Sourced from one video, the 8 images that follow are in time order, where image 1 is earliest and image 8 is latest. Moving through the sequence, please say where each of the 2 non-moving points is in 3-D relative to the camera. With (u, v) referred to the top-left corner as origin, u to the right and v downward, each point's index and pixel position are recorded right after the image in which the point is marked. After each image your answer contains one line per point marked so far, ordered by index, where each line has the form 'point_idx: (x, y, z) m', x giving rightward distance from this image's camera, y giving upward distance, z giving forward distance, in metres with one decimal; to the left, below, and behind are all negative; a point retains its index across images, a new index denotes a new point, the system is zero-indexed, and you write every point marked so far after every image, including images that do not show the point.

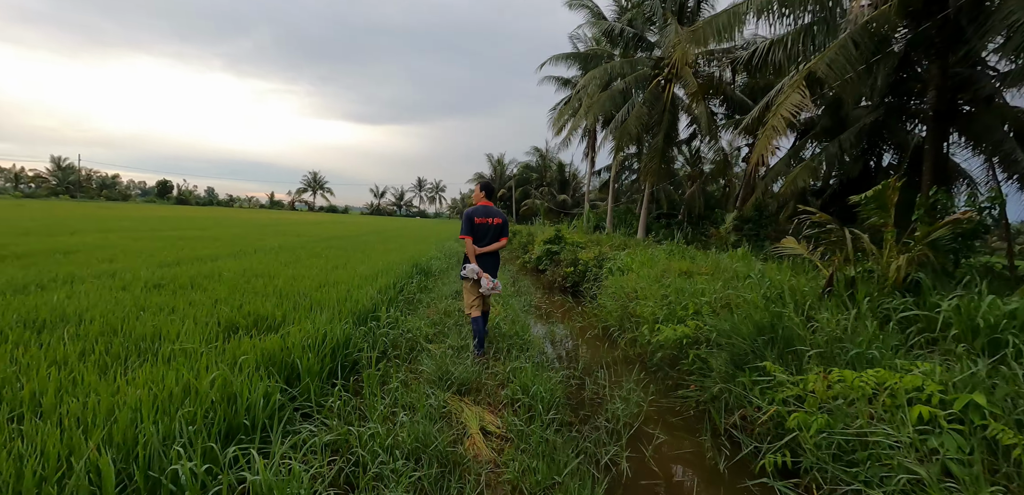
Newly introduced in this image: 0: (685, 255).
0: (+3.2, -0.1, +7.6) m
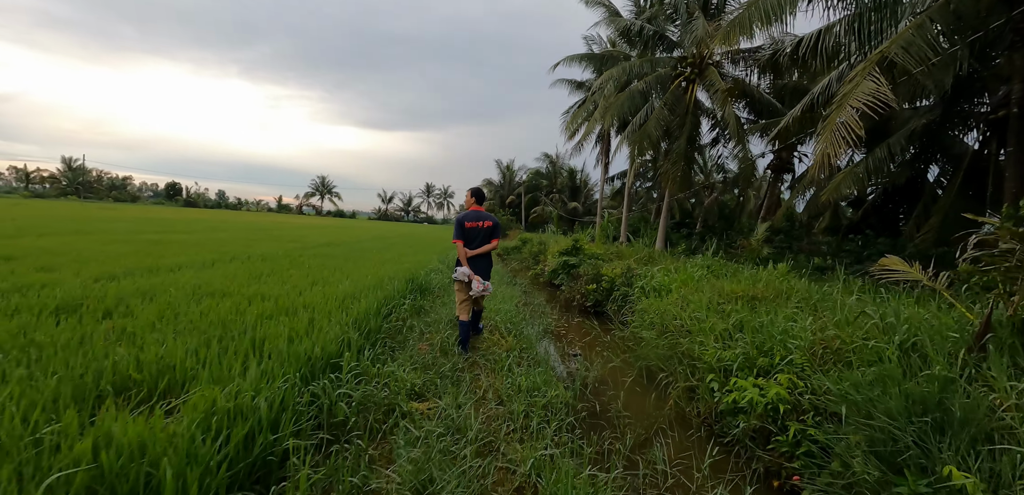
0: (+3.4, -0.4, +6.4) m
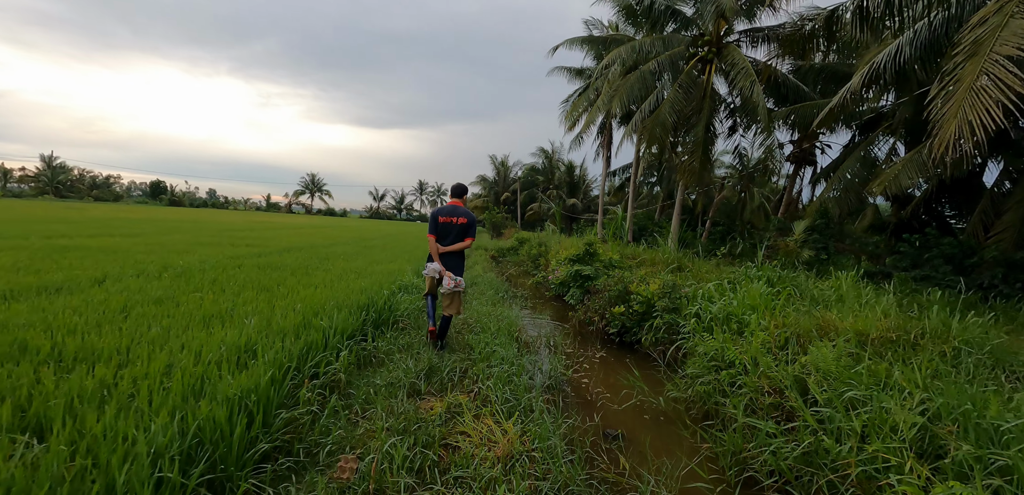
0: (+3.3, -0.5, +4.7) m
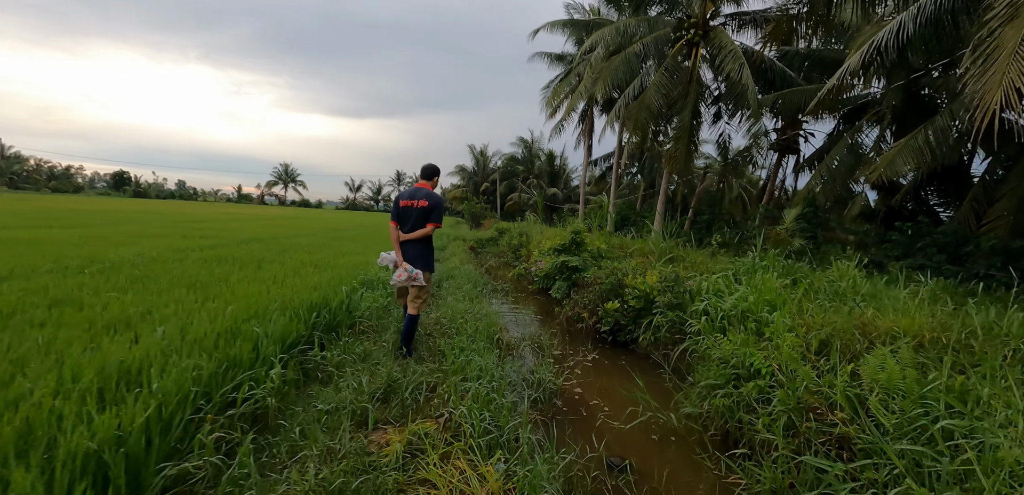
0: (+3.1, -0.4, +4.3) m
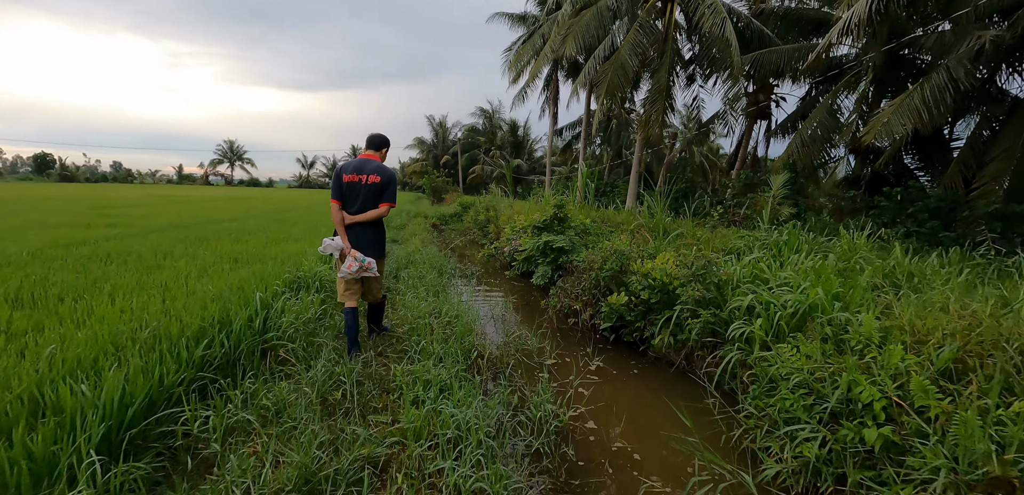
0: (+2.9, -0.1, +3.6) m
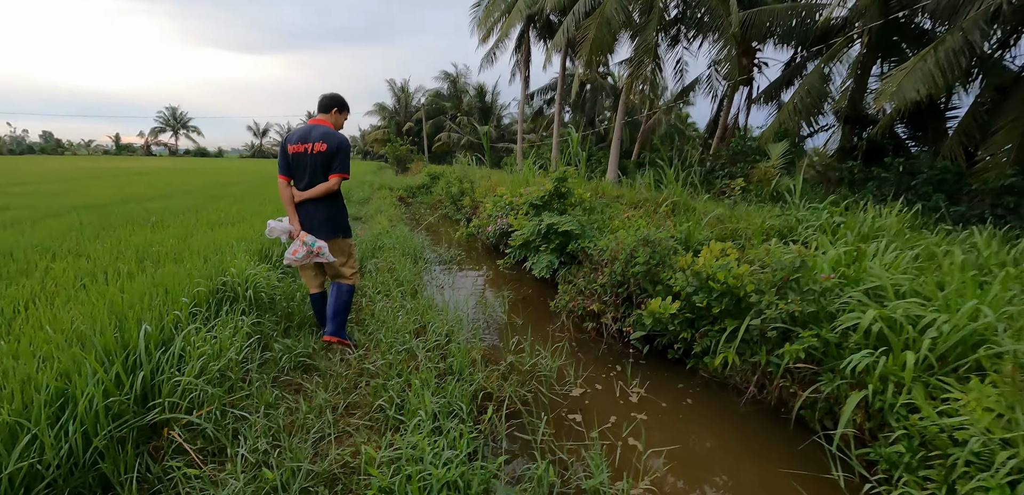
0: (+3.0, 0.0, +2.9) m
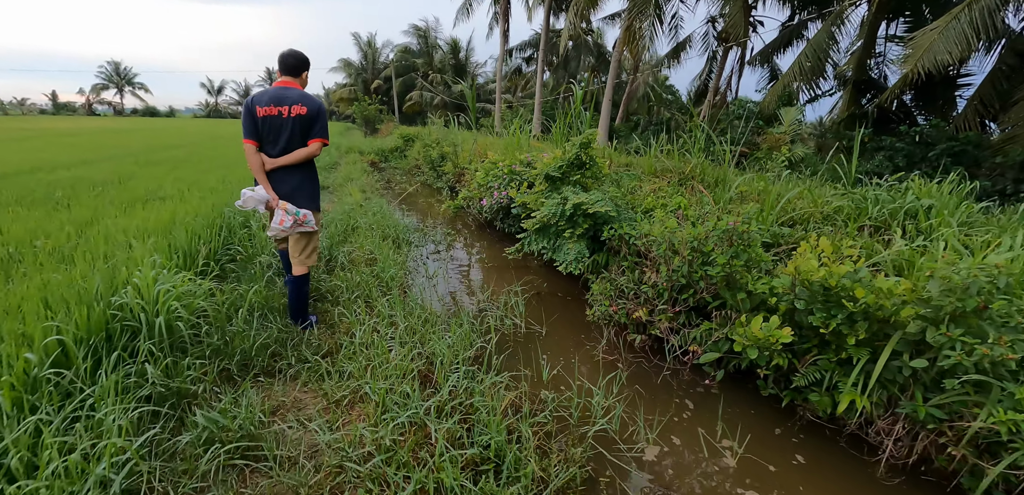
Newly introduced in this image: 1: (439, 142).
0: (+3.2, 0.0, +2.3) m
1: (-1.6, +2.5, +9.8) m
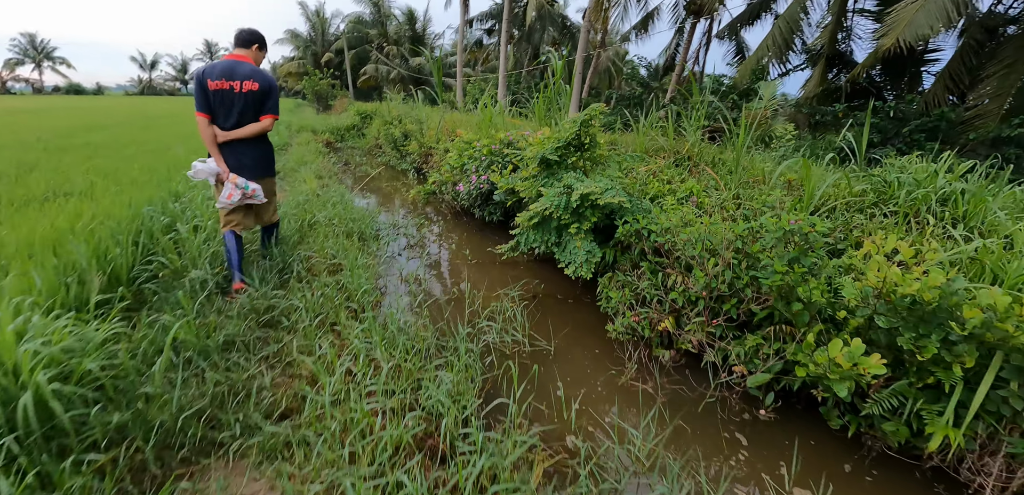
0: (+3.2, +0.1, +2.1) m
1: (-2.3, +2.8, +9.0) m
